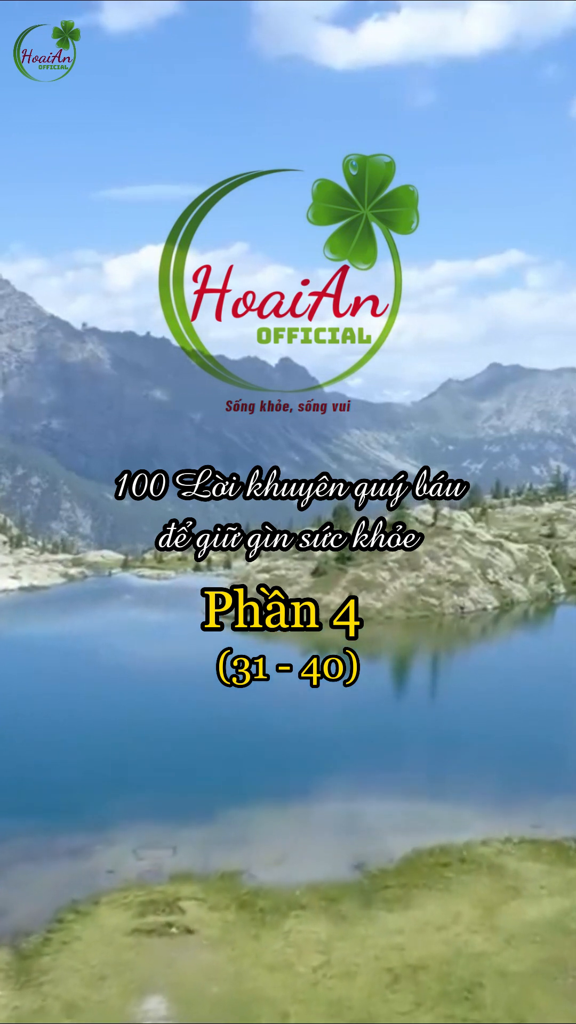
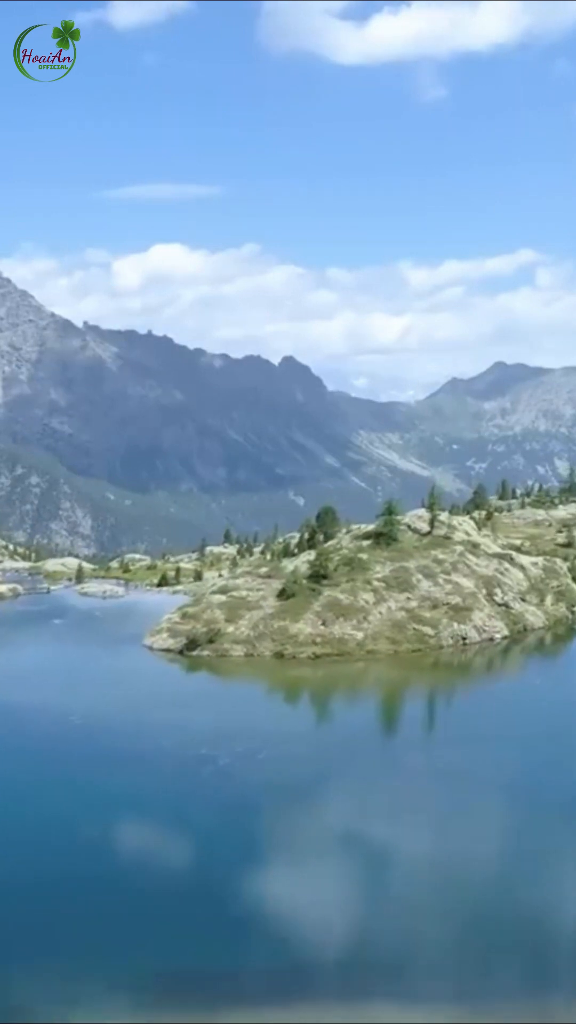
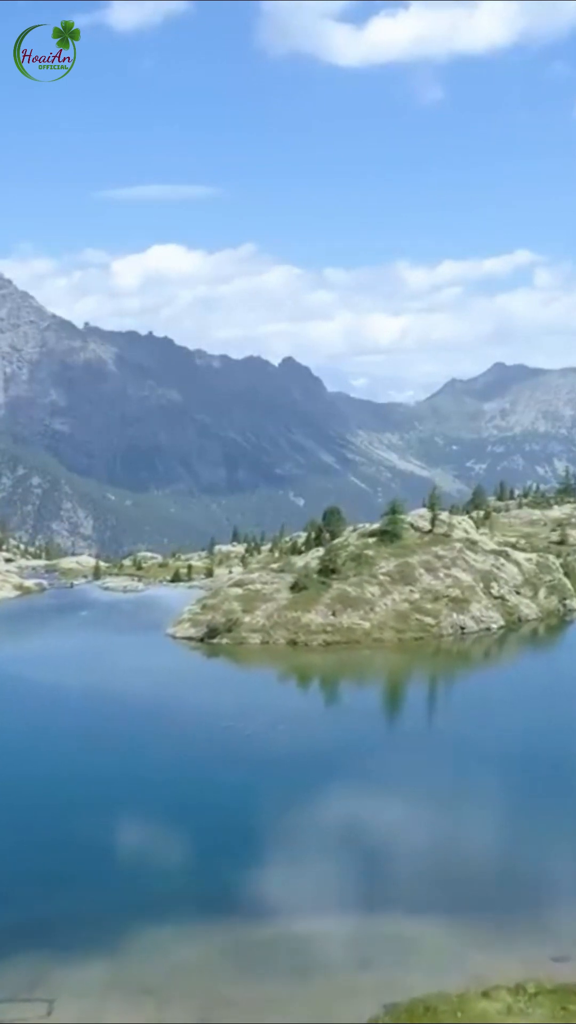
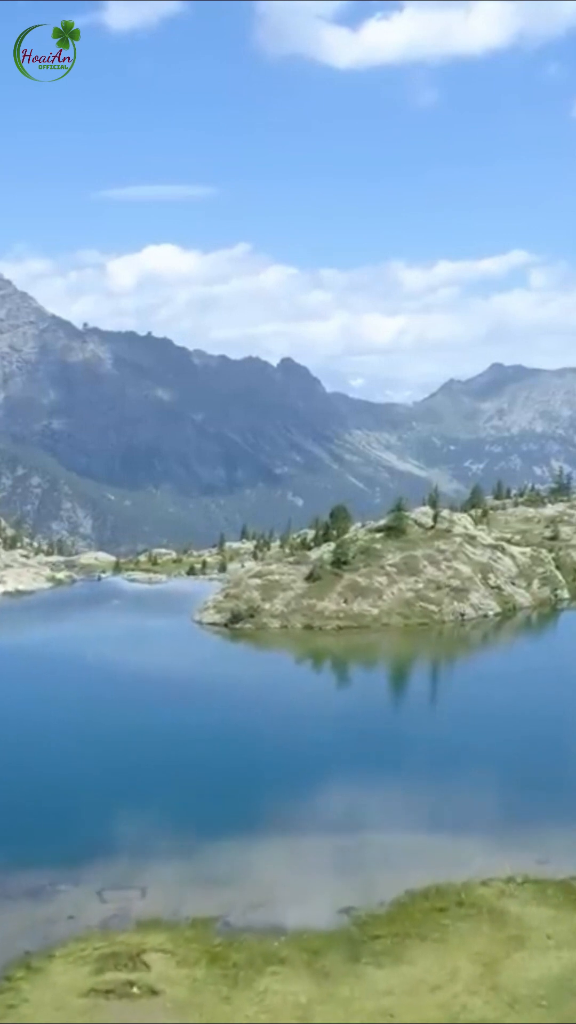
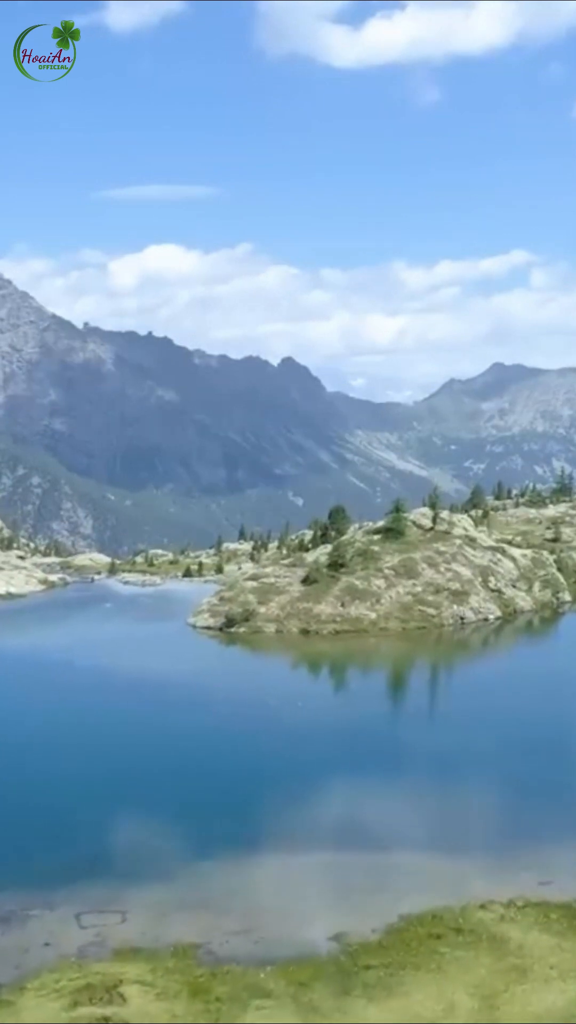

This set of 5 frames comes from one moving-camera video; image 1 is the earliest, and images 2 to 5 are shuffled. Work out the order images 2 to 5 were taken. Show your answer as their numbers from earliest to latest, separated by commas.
4, 5, 3, 2
